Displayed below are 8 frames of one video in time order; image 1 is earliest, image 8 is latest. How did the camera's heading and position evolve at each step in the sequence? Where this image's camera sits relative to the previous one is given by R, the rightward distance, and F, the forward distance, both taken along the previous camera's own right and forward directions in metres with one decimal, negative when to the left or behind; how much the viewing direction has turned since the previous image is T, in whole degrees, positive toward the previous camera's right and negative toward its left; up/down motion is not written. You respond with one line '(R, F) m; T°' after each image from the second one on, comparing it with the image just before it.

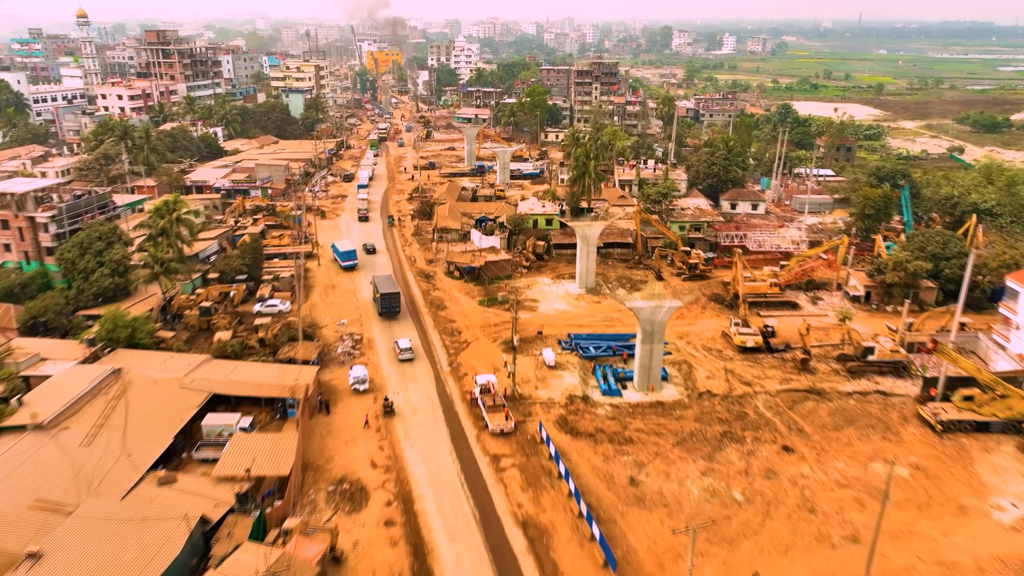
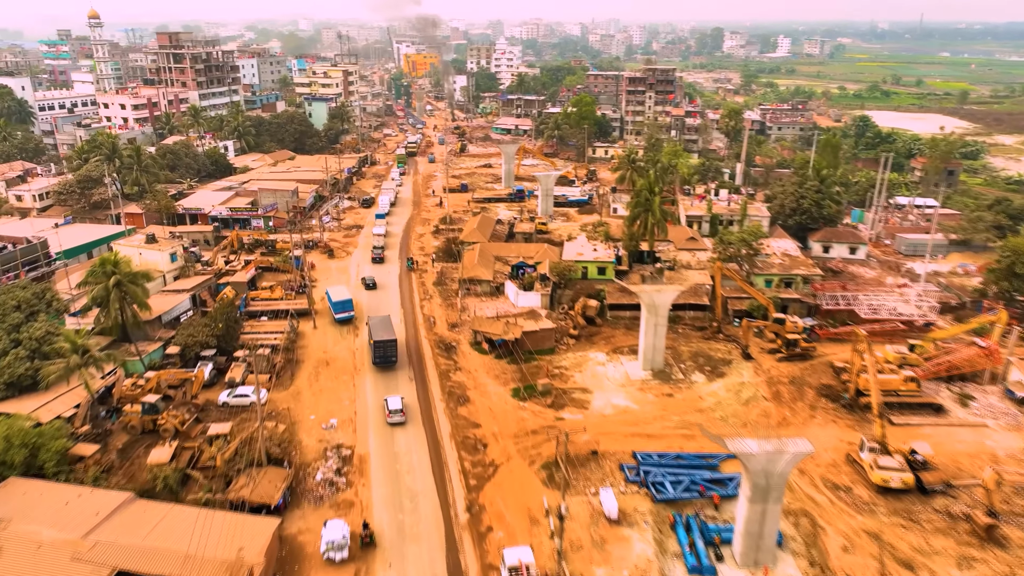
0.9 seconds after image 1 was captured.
(-0.3, +8.7) m; -3°
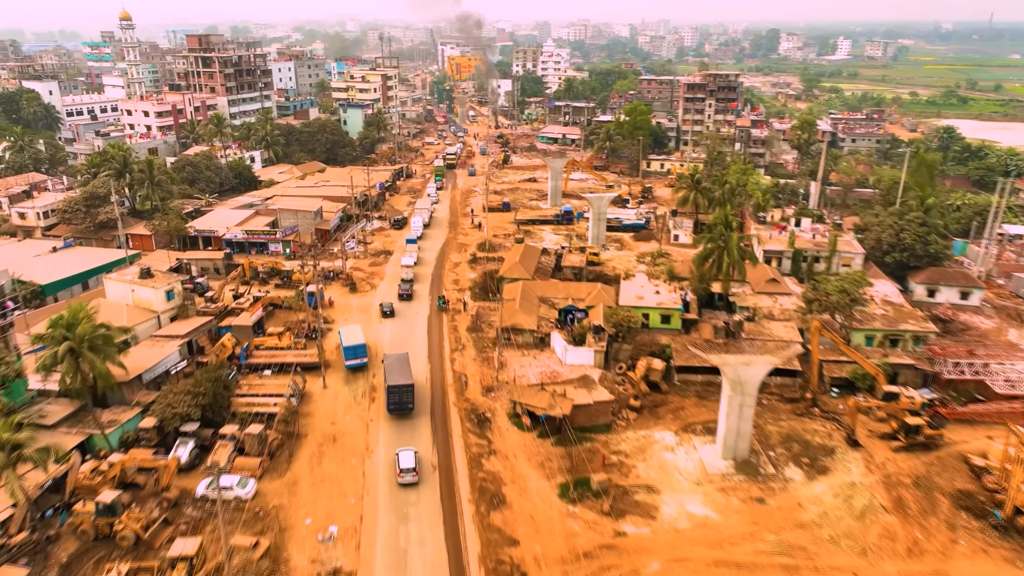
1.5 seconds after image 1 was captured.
(-0.3, +5.7) m; -3°
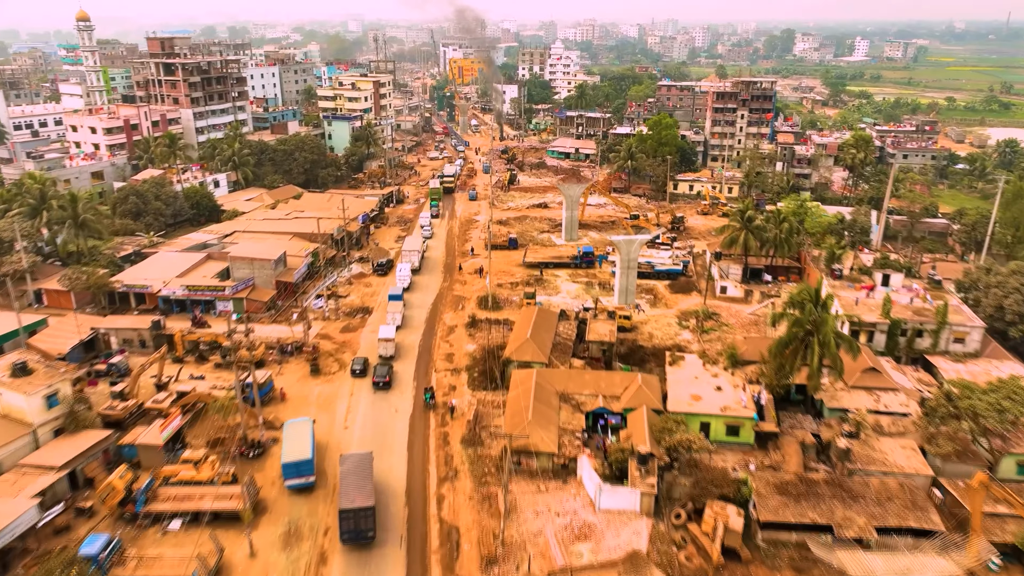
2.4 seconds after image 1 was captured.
(-0.2, +8.7) m; 0°
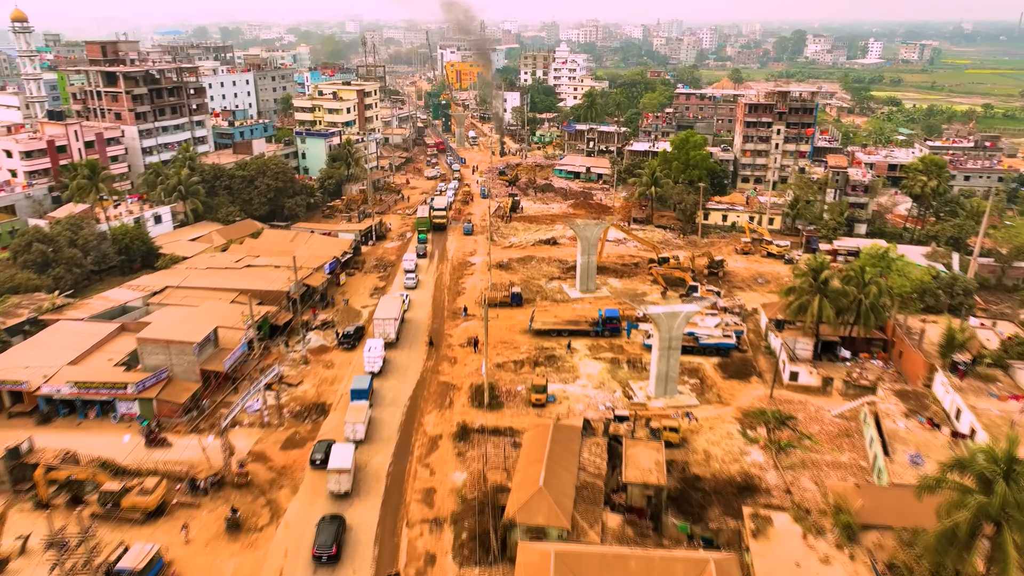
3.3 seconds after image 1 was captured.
(-0.1, +8.9) m; 0°
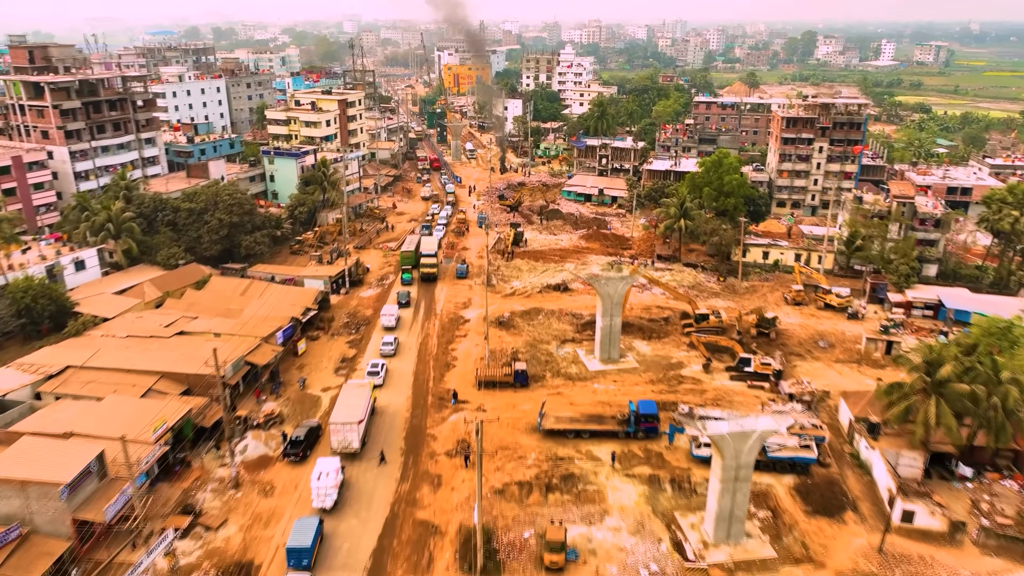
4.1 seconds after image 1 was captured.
(-0.1, +7.9) m; 0°
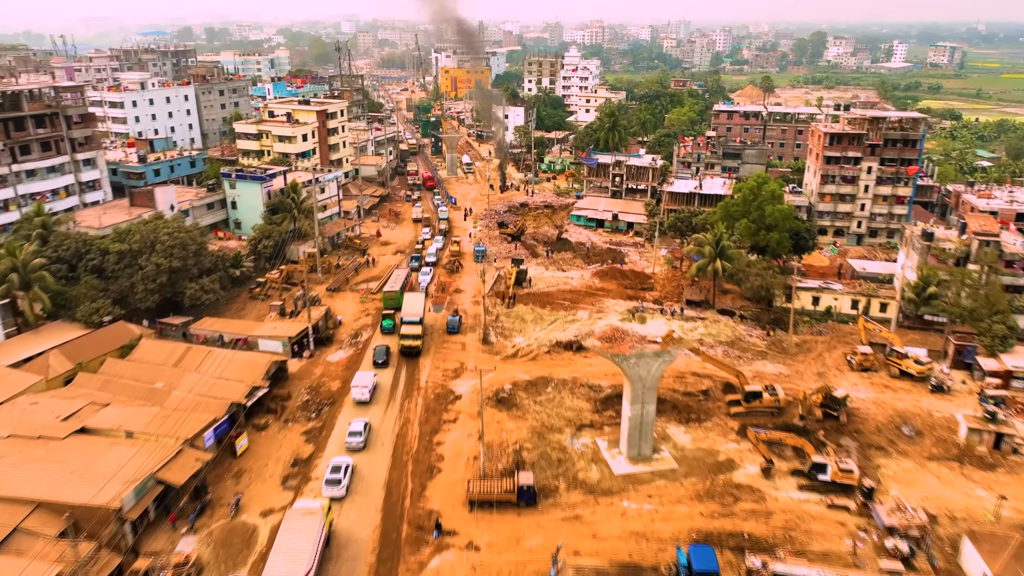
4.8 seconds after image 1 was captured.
(-0.1, +7.0) m; 0°
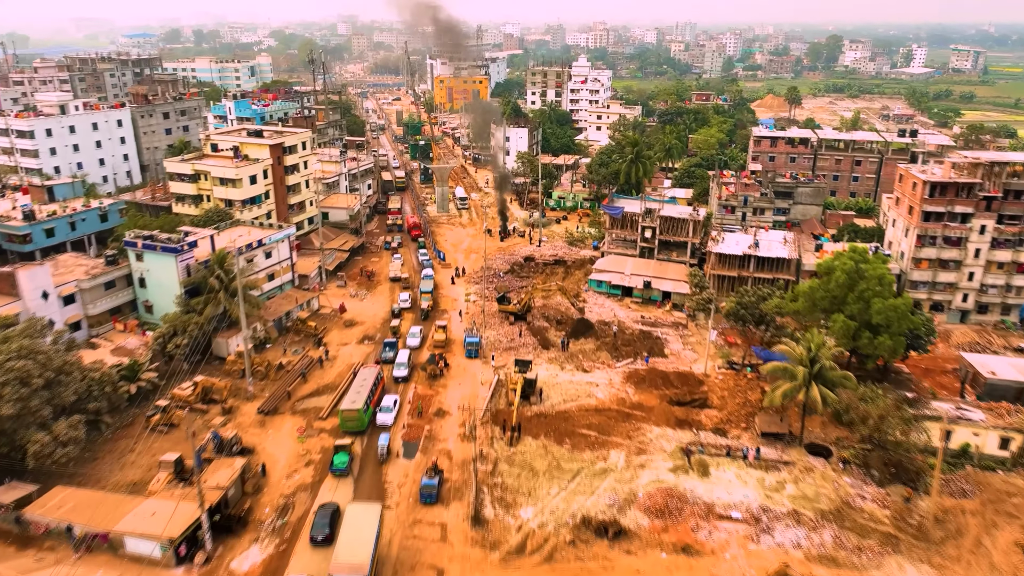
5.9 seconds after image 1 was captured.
(-0.2, +10.7) m; 0°
